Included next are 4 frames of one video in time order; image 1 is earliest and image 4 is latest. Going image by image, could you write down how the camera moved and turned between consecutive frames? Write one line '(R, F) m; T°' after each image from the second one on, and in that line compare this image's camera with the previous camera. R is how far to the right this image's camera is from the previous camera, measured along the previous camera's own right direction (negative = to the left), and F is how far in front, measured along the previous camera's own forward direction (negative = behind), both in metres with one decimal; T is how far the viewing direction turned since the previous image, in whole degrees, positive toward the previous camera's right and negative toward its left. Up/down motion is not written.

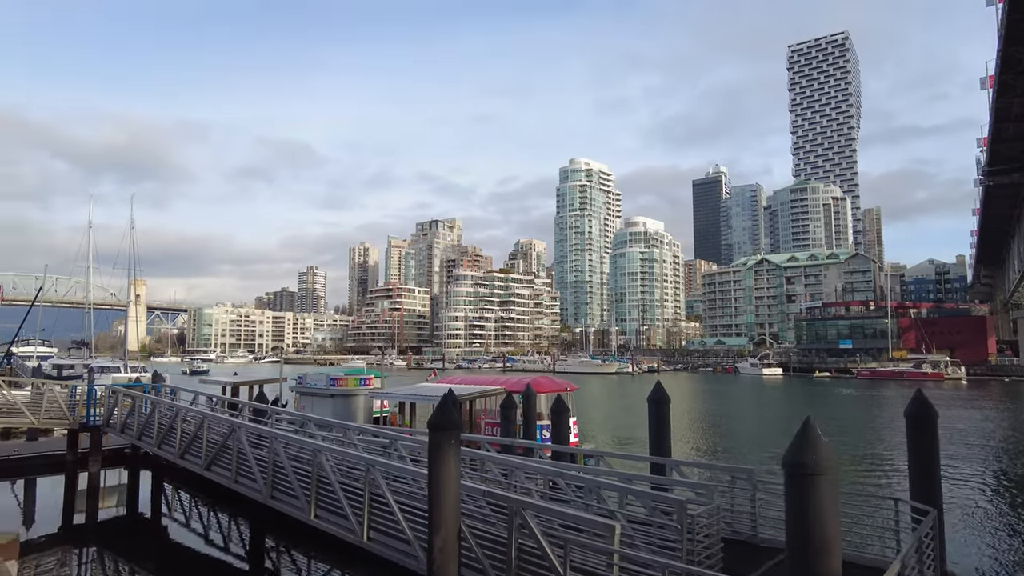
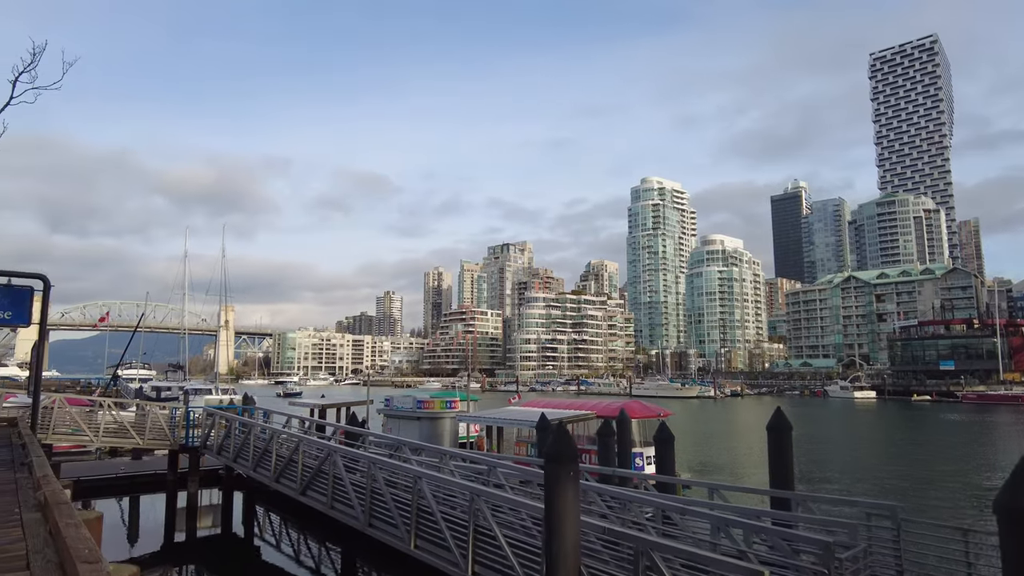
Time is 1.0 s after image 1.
(-0.4, +0.4) m; -6°
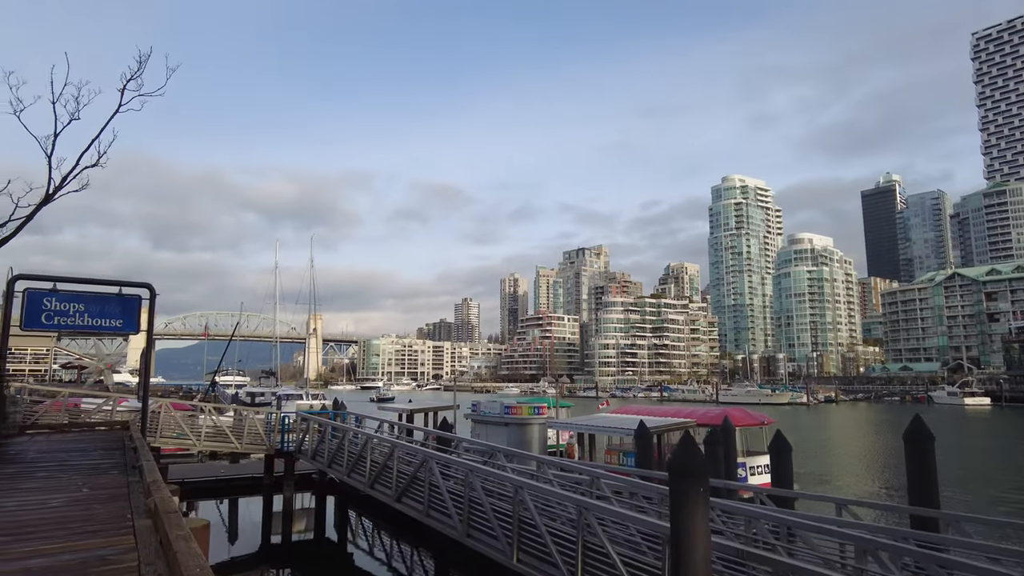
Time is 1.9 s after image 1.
(-0.3, +0.4) m; -7°
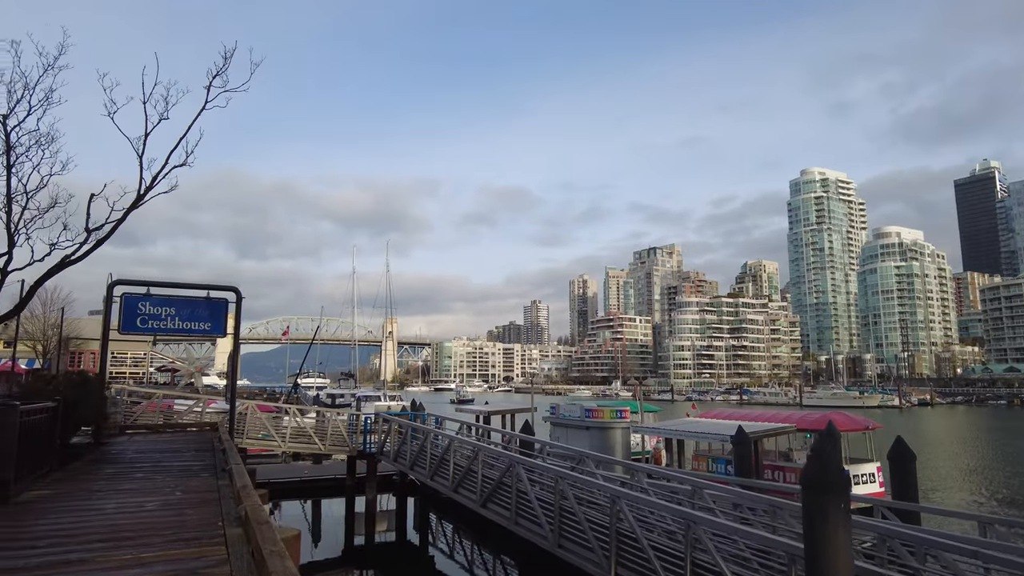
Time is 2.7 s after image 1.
(-0.2, +0.4) m; -6°
